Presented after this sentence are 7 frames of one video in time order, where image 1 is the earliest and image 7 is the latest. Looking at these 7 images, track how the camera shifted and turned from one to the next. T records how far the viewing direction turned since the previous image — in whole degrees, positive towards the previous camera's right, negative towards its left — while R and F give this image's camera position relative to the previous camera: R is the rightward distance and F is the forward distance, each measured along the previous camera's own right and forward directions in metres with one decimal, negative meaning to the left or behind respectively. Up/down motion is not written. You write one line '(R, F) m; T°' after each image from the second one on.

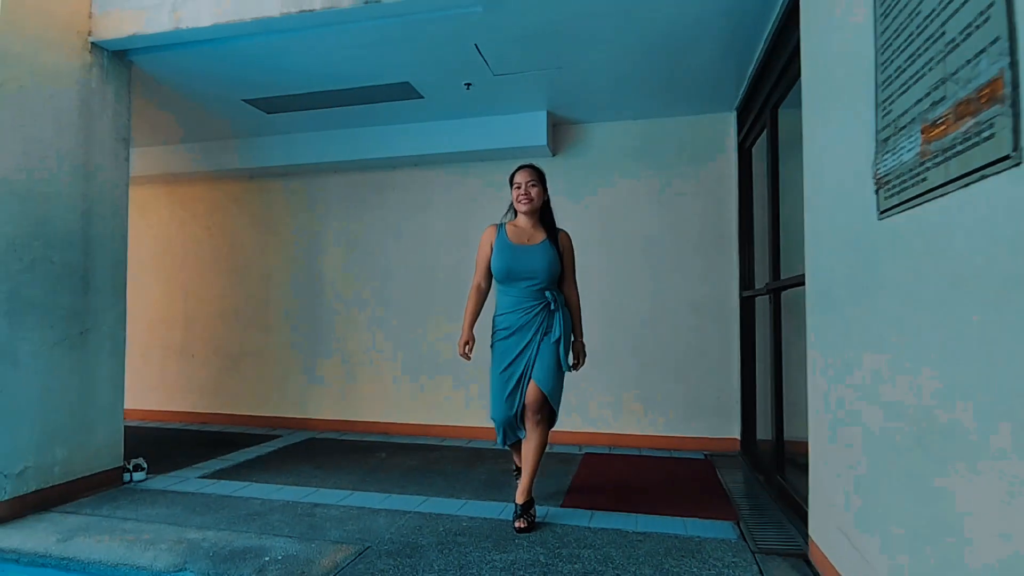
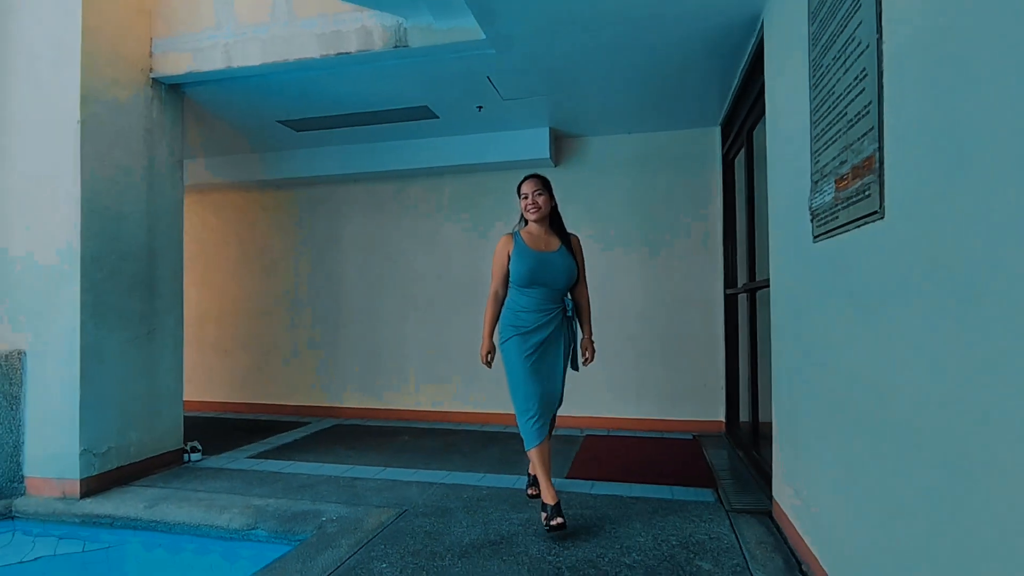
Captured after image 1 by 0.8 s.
(-0.1, -0.4) m; 0°
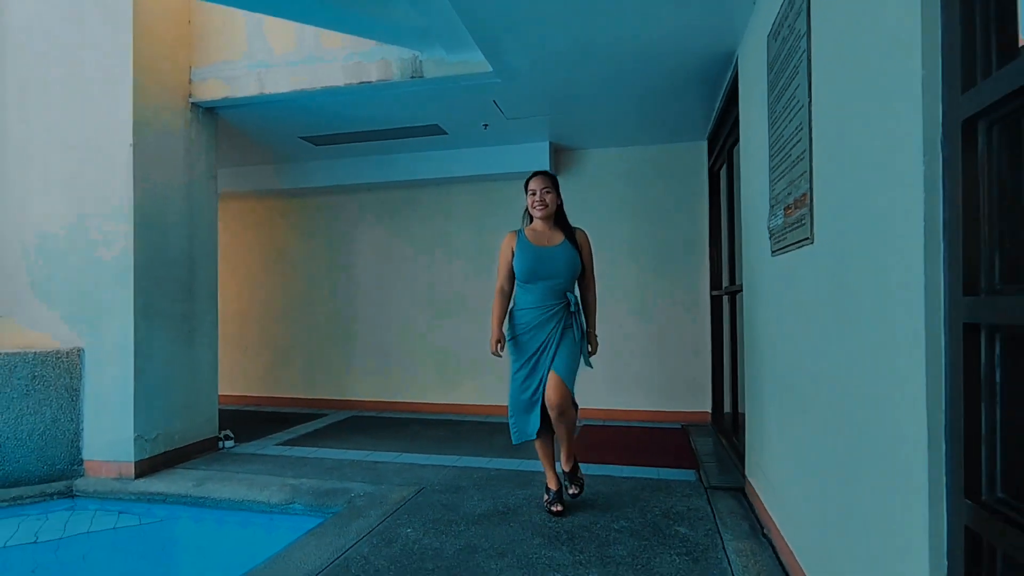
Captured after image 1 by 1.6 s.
(0.0, -0.3) m; 0°
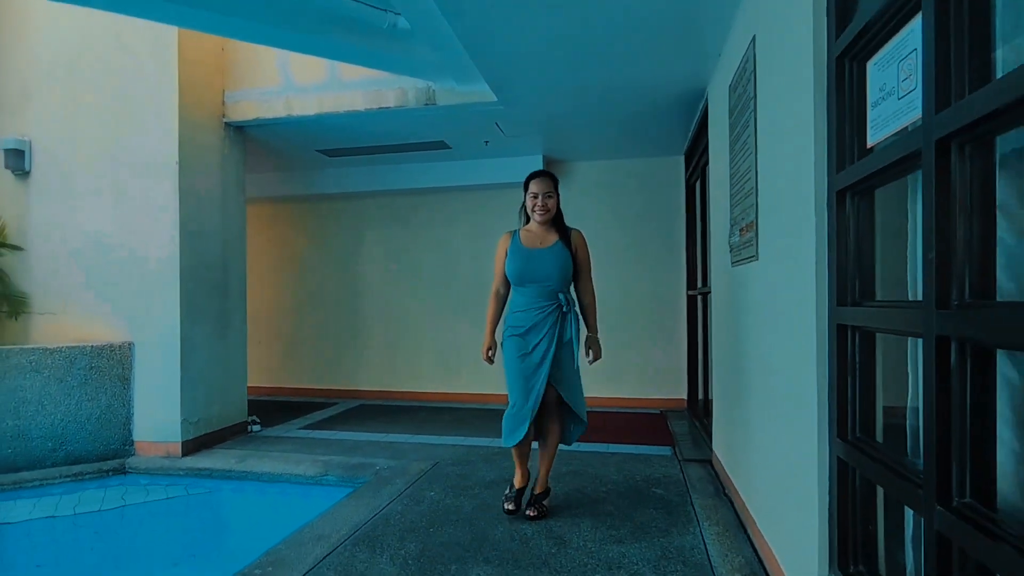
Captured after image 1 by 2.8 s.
(-0.1, -0.4) m; +2°
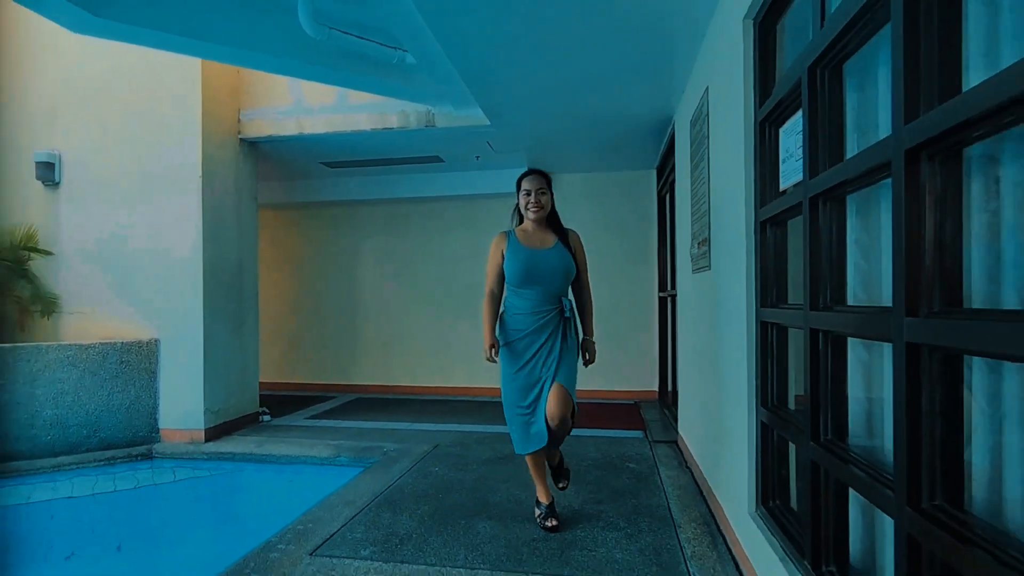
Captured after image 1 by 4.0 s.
(-0.1, -0.4) m; +2°
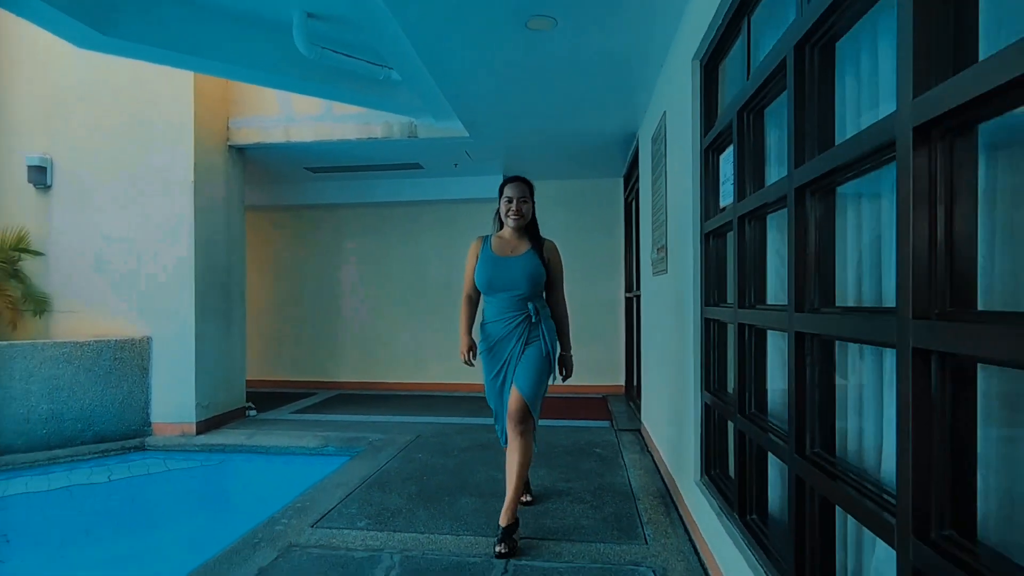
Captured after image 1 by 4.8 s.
(0.0, -0.3) m; +3°
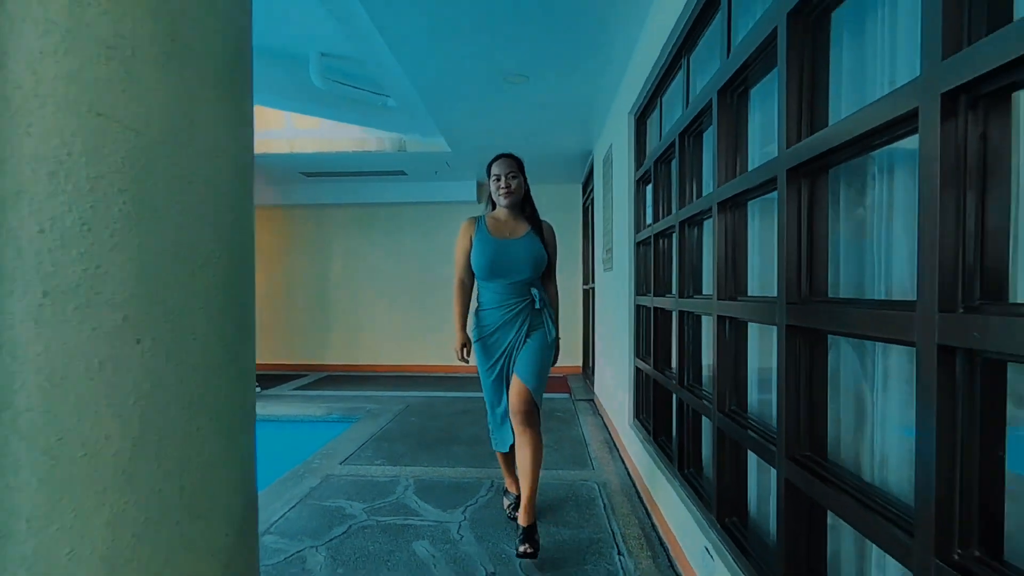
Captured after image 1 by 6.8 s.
(-0.1, -0.7) m; +4°
